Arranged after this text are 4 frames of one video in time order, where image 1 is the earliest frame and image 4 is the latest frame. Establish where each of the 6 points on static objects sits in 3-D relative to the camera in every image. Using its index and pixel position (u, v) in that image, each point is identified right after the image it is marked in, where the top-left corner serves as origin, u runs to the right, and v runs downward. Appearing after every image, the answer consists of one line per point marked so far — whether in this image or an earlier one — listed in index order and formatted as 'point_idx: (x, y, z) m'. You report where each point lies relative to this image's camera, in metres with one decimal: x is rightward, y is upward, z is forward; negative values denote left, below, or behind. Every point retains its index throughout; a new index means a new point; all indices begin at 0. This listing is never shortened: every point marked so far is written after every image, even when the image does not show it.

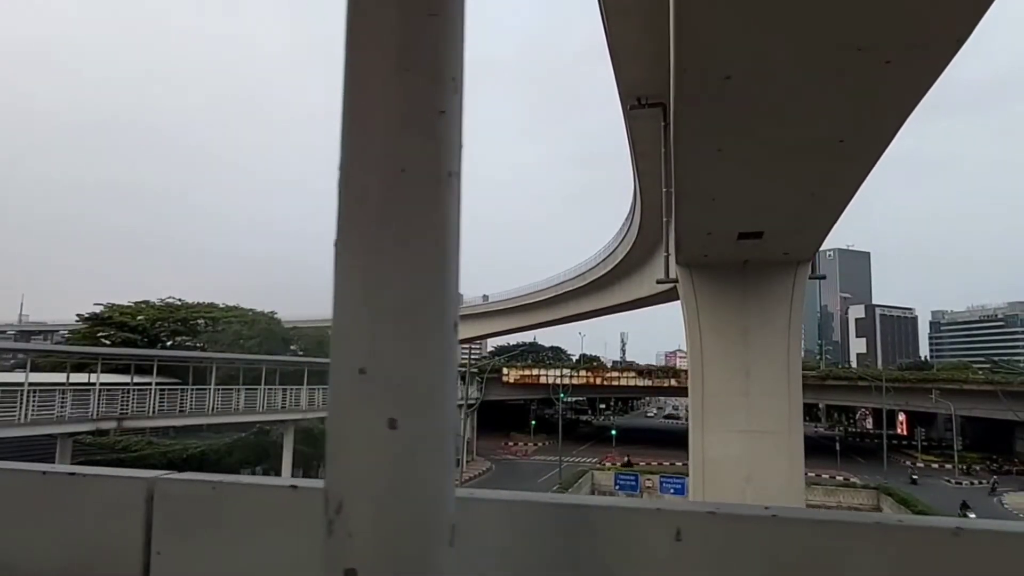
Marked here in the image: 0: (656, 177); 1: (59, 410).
0: (+3.4, +2.9, +16.7) m
1: (-10.4, -2.6, +14.1) m
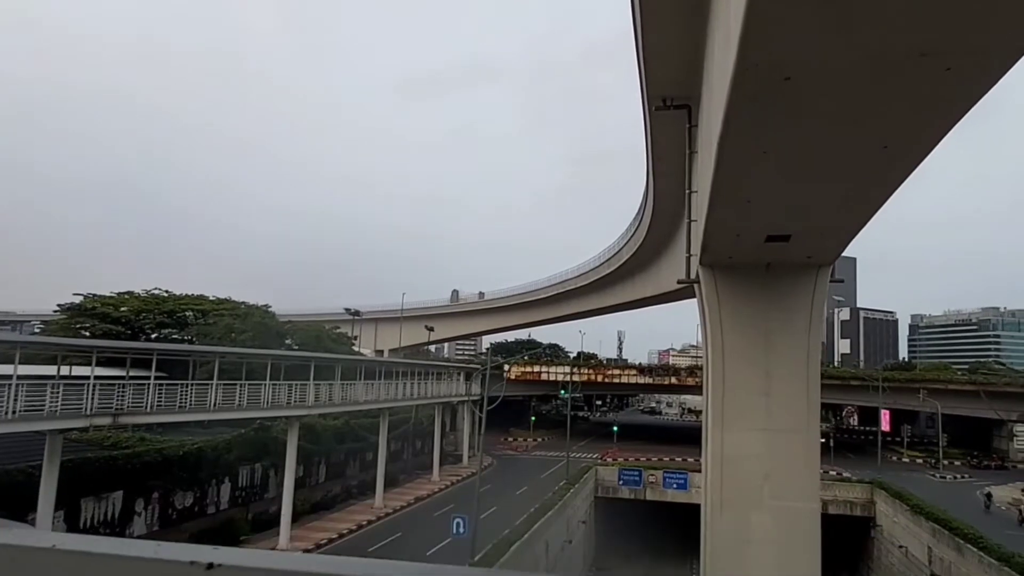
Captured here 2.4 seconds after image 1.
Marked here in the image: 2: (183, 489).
0: (+4.1, +2.8, +17.1) m
1: (-9.7, -2.5, +14.0) m
2: (-9.1, -5.6, +18.9) m
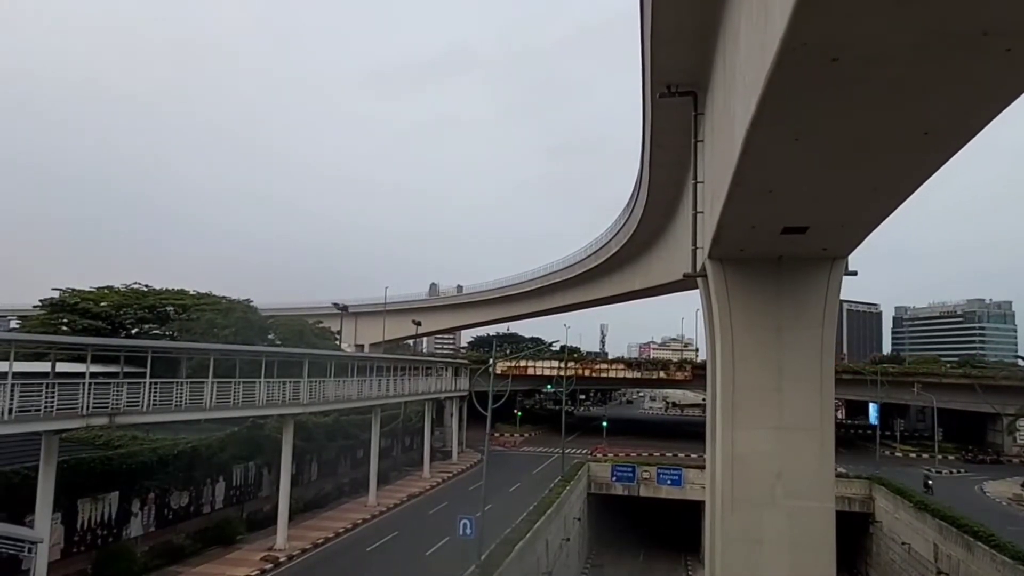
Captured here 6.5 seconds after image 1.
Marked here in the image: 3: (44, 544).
0: (+4.3, +2.9, +17.0) m
1: (-9.3, -2.3, +13.3) m
2: (-9.0, -5.4, +18.2) m
3: (-8.5, -4.6, +12.2) m
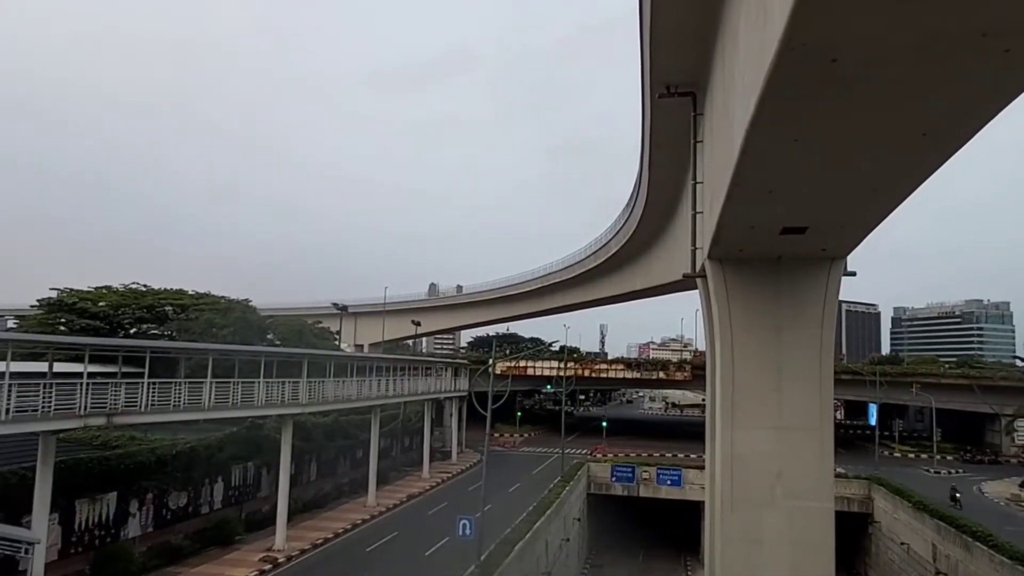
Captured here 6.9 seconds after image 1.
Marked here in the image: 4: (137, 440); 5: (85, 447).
0: (+4.3, +2.9, +16.9) m
1: (-9.3, -2.3, +13.2) m
2: (-9.0, -5.4, +18.1) m
3: (-8.5, -4.6, +12.2) m
4: (-10.0, -4.1, +18.1) m
5: (-11.0, -4.1, +17.4) m
